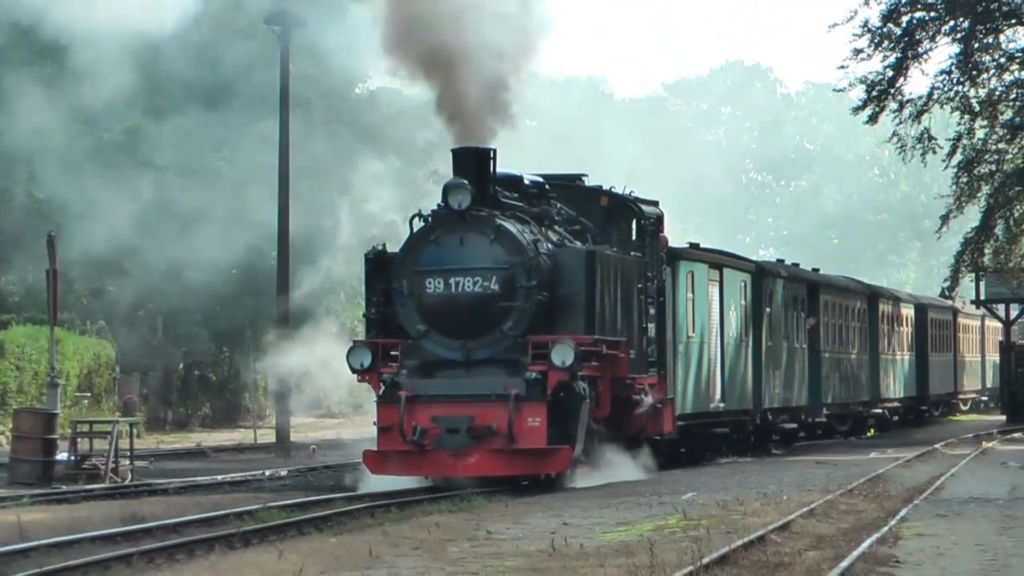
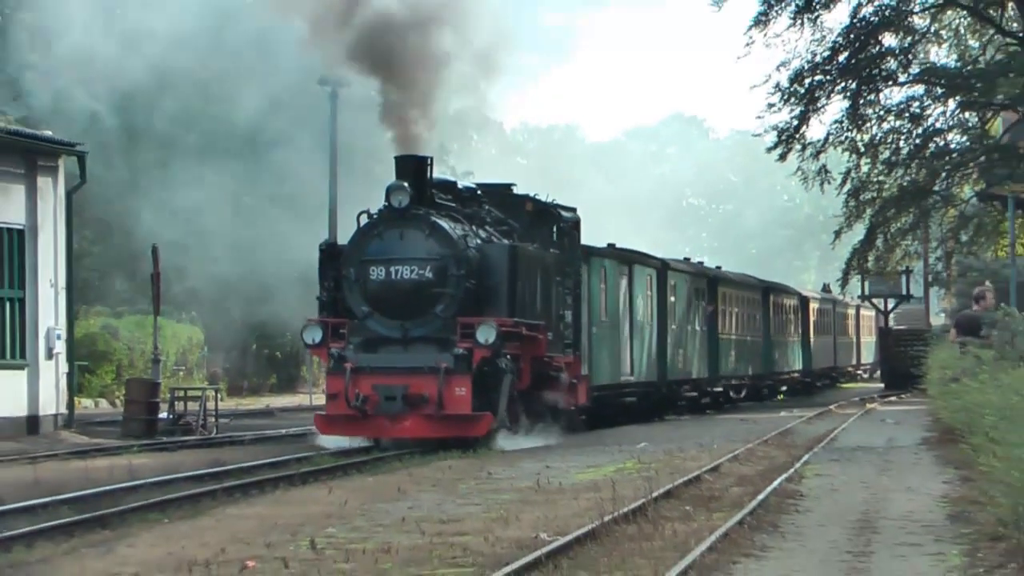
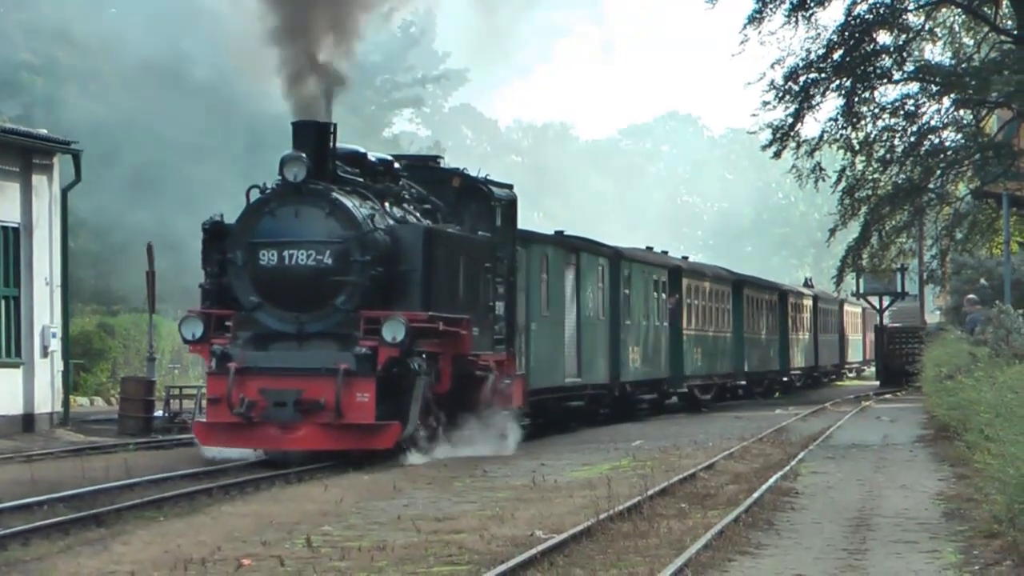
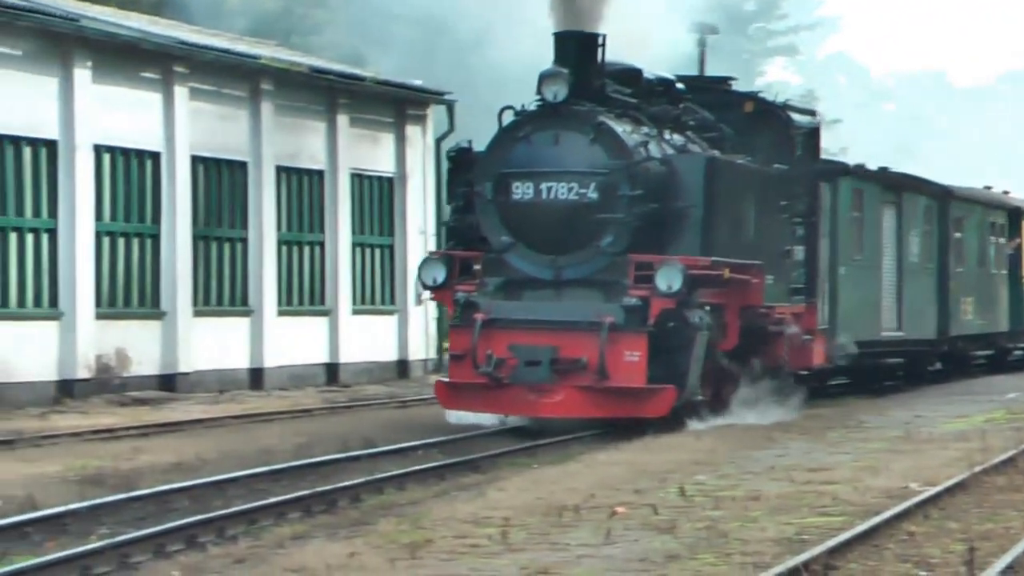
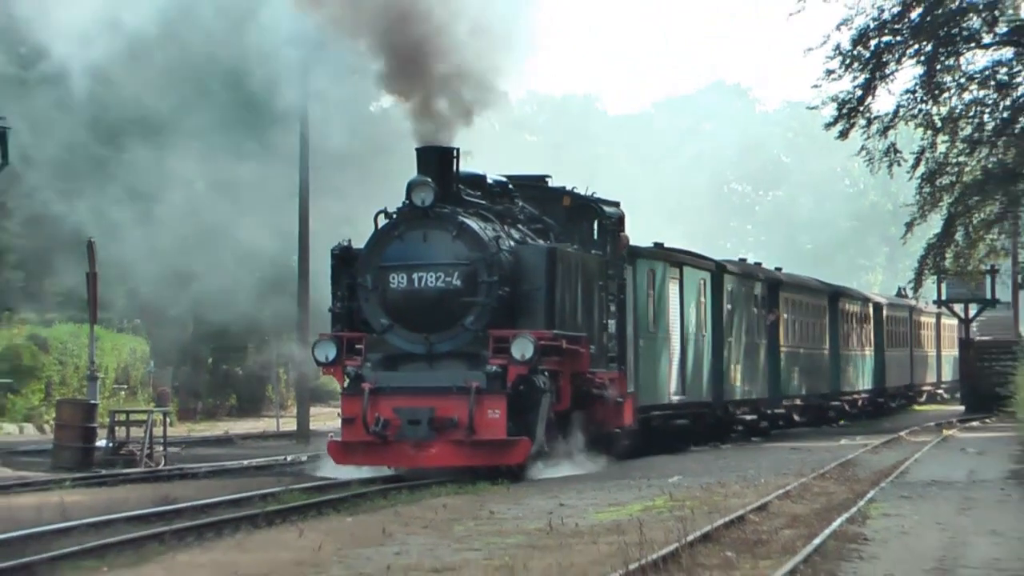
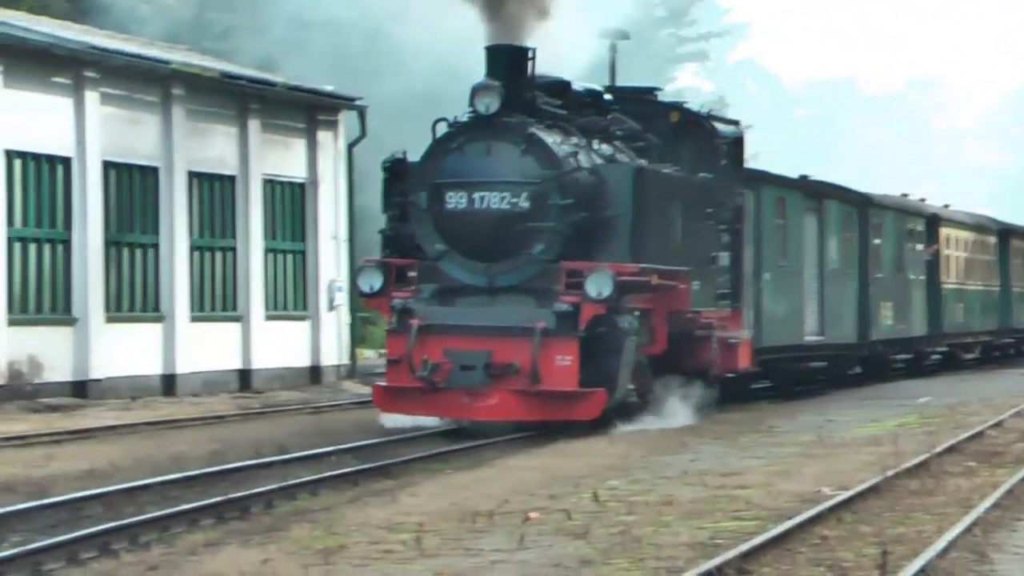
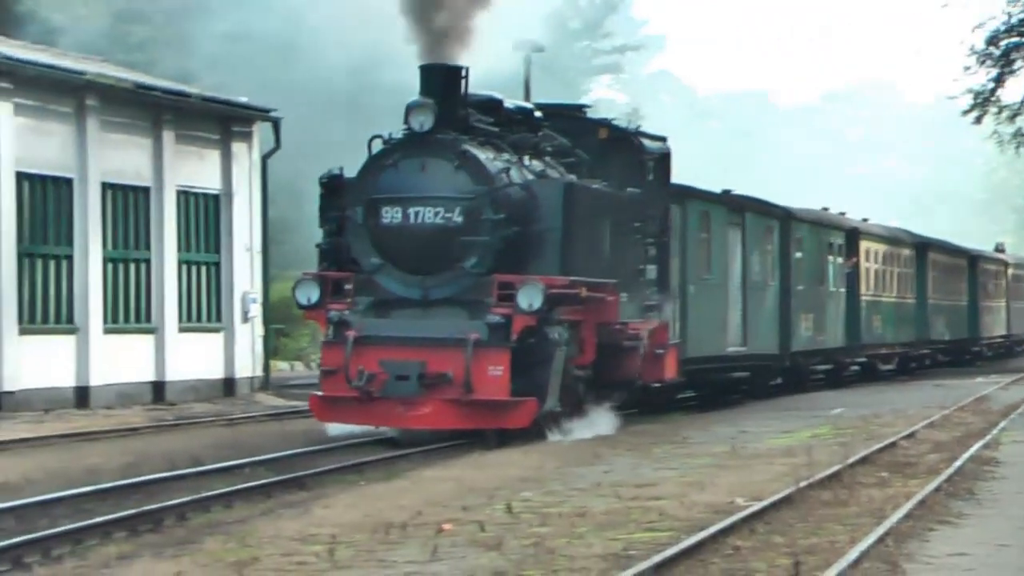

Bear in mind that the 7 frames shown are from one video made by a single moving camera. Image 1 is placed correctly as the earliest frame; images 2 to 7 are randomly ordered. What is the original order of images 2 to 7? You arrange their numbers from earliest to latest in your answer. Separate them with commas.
5, 2, 3, 7, 6, 4
